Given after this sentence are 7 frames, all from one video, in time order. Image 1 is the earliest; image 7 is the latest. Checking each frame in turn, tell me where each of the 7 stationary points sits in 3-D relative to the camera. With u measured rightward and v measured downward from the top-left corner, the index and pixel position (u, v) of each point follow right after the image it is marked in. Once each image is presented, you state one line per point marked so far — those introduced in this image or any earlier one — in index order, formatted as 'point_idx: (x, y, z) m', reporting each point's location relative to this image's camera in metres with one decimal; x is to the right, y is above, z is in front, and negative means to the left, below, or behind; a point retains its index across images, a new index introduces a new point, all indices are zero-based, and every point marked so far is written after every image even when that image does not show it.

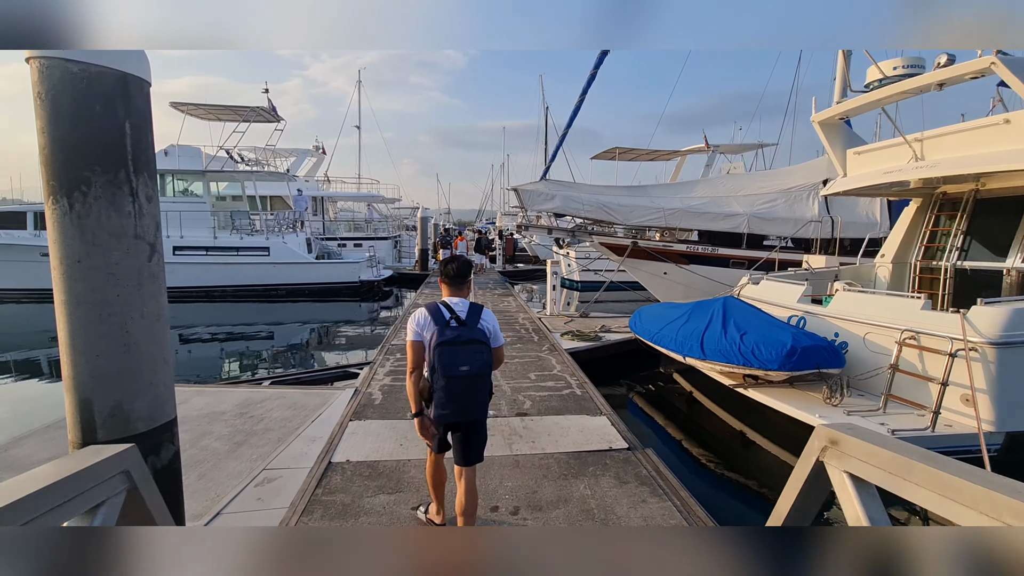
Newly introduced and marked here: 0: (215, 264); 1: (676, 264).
0: (-9.1, +0.7, +15.6) m
1: (+3.7, +0.5, +11.6) m
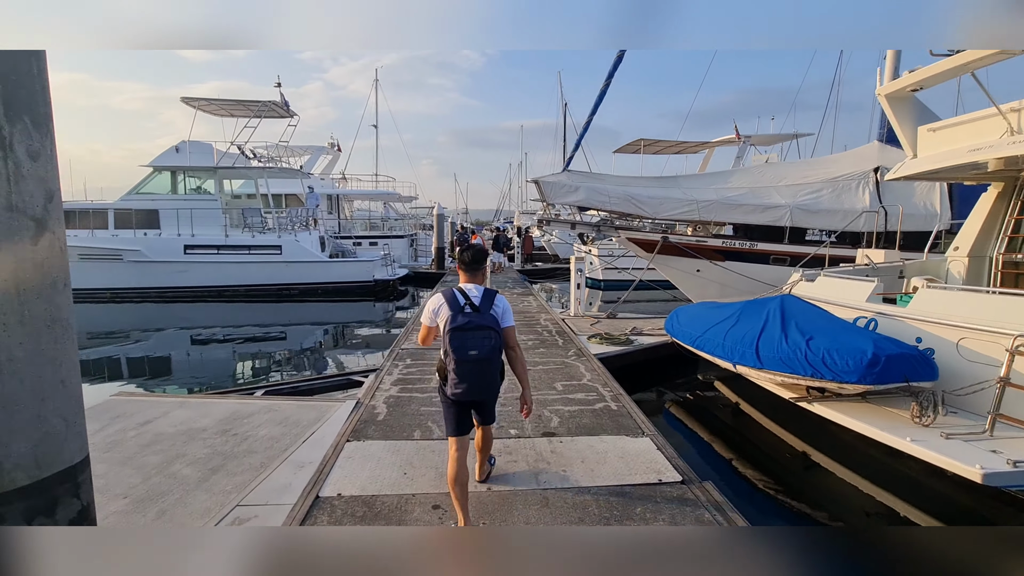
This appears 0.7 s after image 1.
0: (-8.5, +0.7, +15.2) m
1: (+4.2, +0.6, +10.7) m
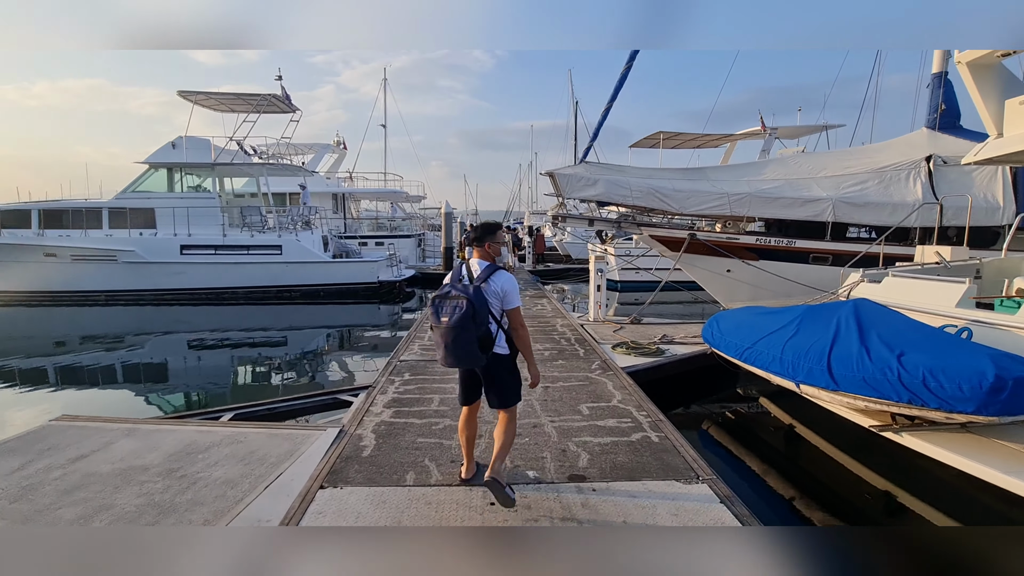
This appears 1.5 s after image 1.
0: (-8.2, +0.7, +14.5) m
1: (+4.4, +0.5, +9.8) m
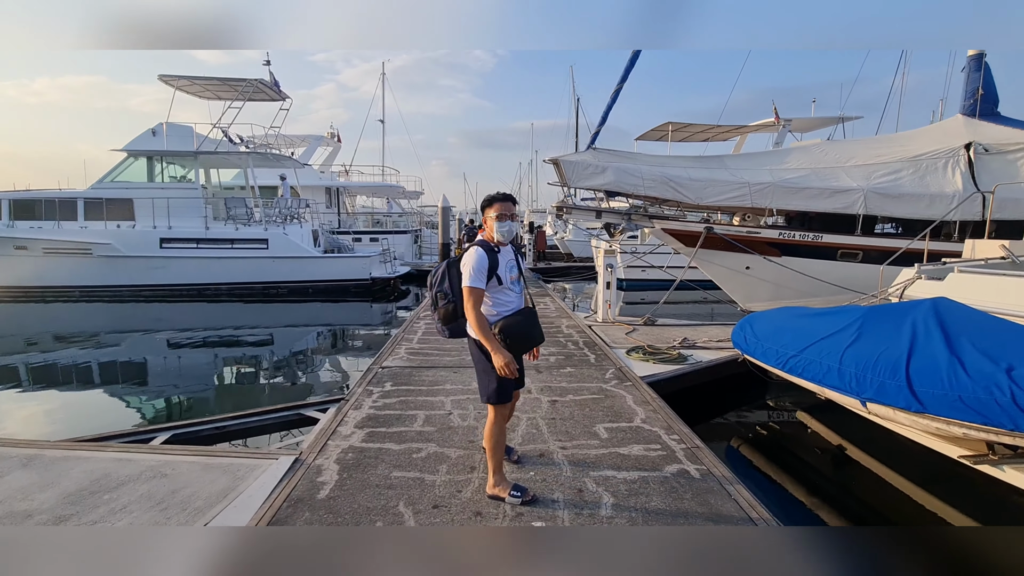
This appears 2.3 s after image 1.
0: (-8.2, +0.8, +13.7) m
1: (+4.4, +0.6, +9.0) m
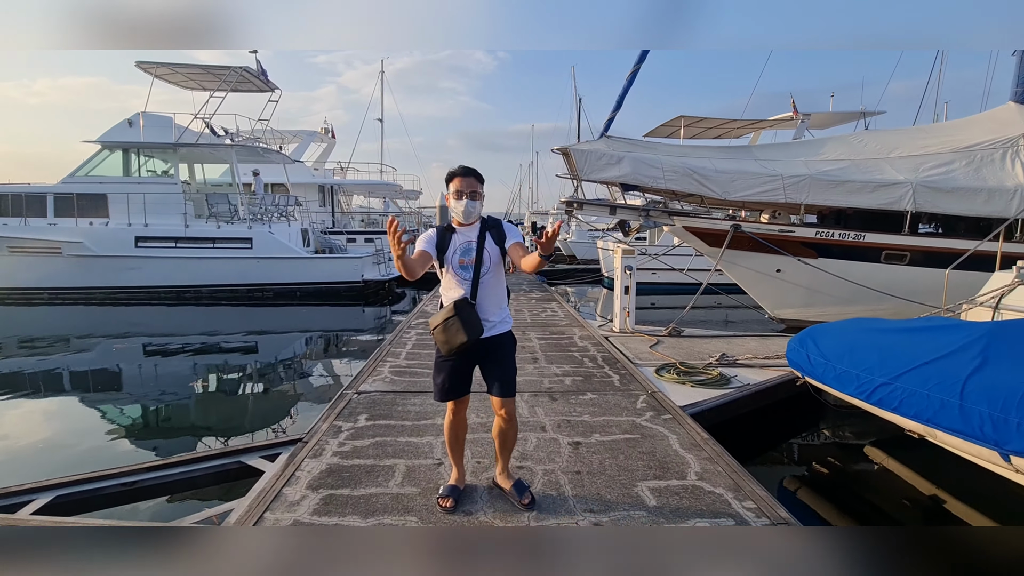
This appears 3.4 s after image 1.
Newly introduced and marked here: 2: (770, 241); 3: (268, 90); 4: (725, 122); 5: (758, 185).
0: (-8.1, +0.7, +12.8) m
1: (+4.5, +0.5, +8.0) m
2: (+4.0, +0.7, +8.0) m
3: (-6.9, +5.6, +14.5) m
4: (+6.0, +4.7, +14.4) m
5: (+3.6, +1.5, +7.6) m
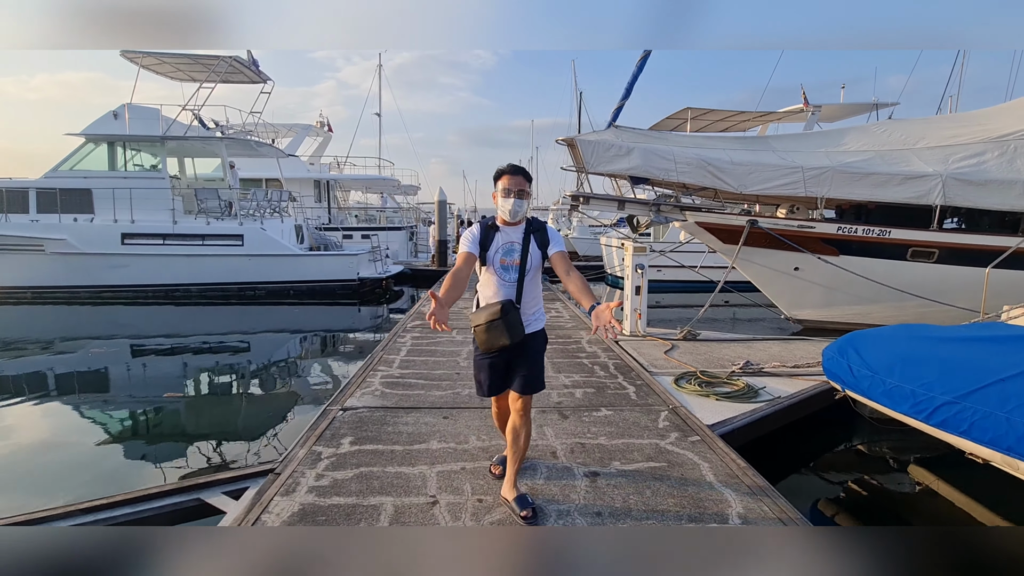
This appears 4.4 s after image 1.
0: (-8.1, +0.8, +12.3) m
1: (+4.5, +0.5, +7.6) m
2: (+4.1, +0.8, +7.5) m
3: (-6.9, +5.6, +14.0) m
4: (+6.0, +4.7, +13.9) m
5: (+3.7, +1.5, +7.1) m
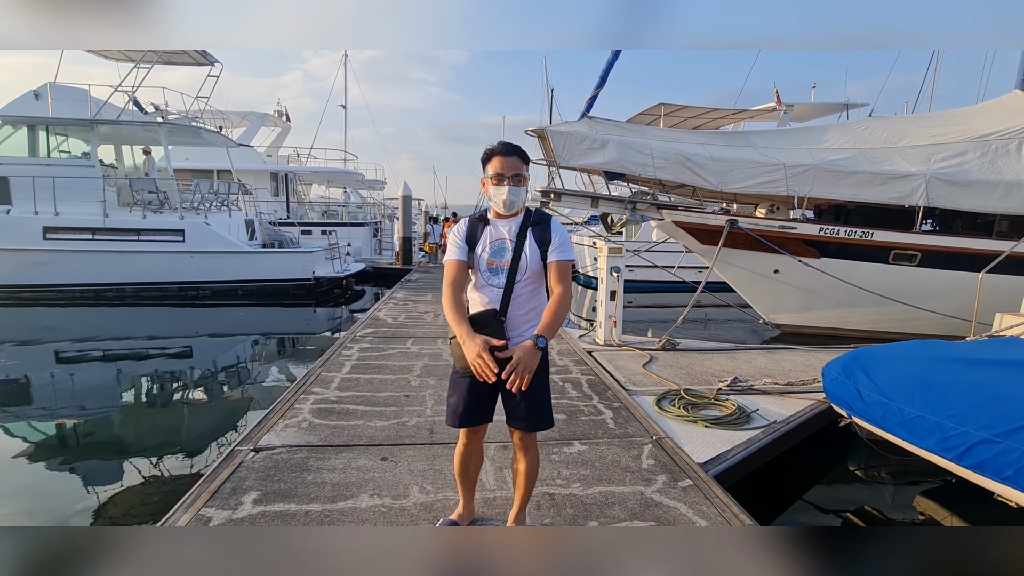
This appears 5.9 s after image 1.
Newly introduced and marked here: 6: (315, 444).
0: (-8.8, +0.8, +11.2) m
1: (+4.0, +0.4, +7.2) m
2: (+3.6, +0.7, +7.2) m
3: (-7.7, +5.7, +12.9) m
4: (+5.1, +4.7, +13.6) m
5: (+3.2, +1.5, +6.7) m
6: (-1.1, -0.9, +3.0) m
